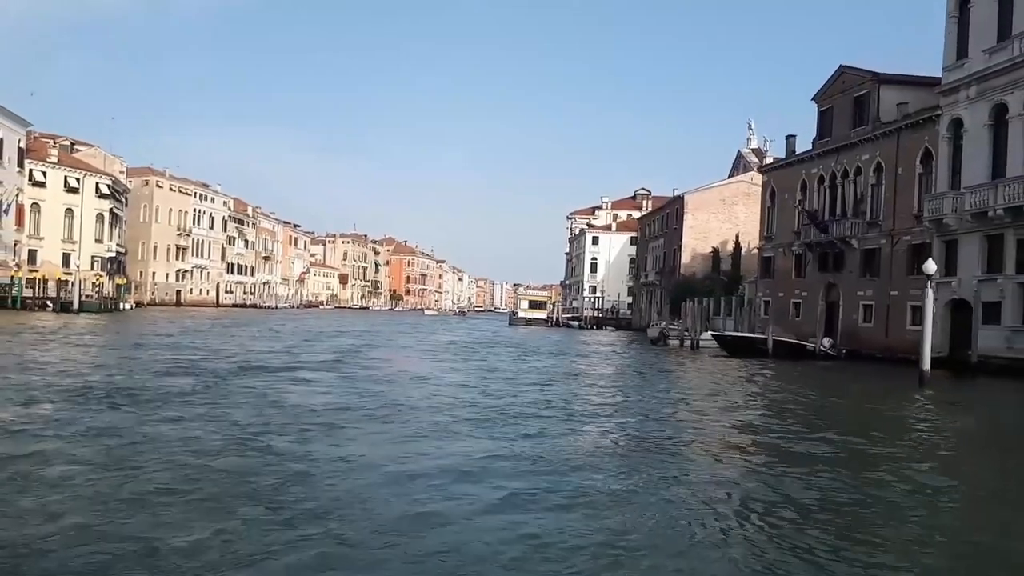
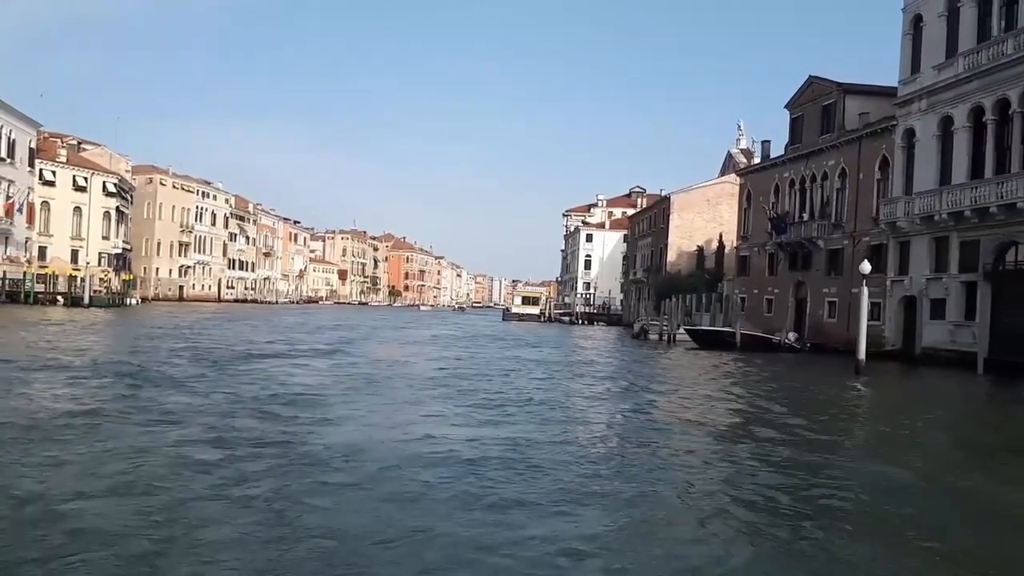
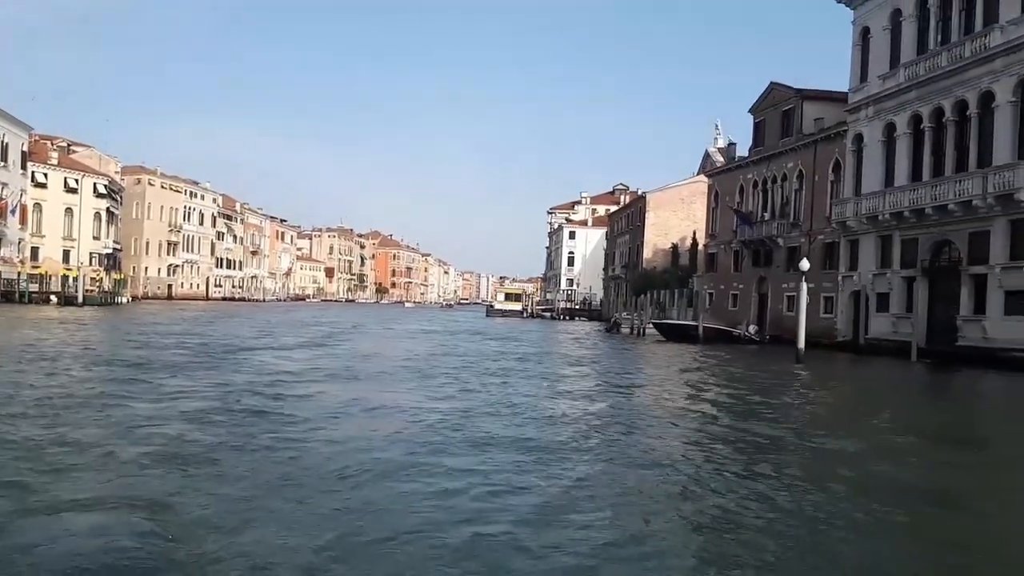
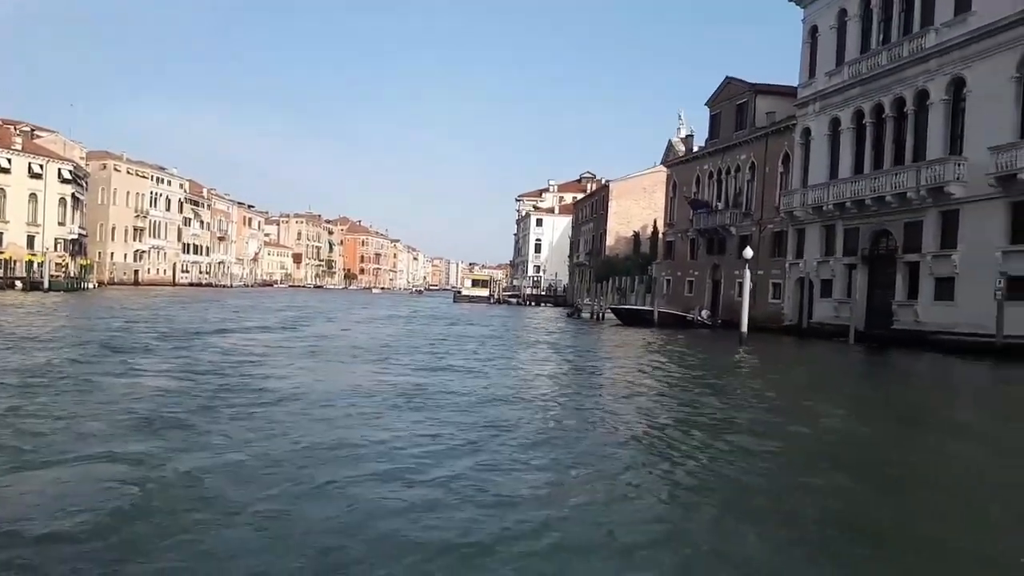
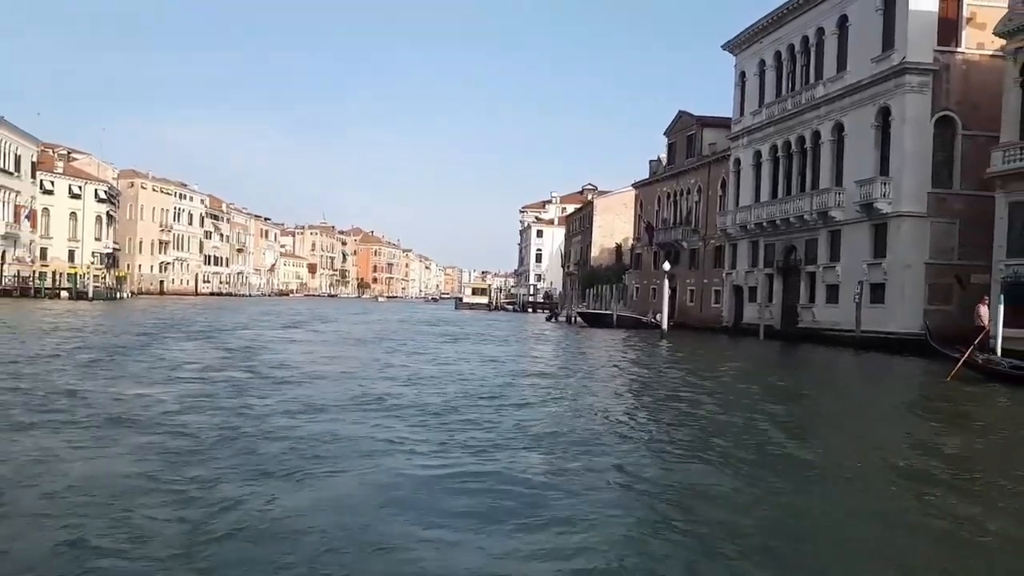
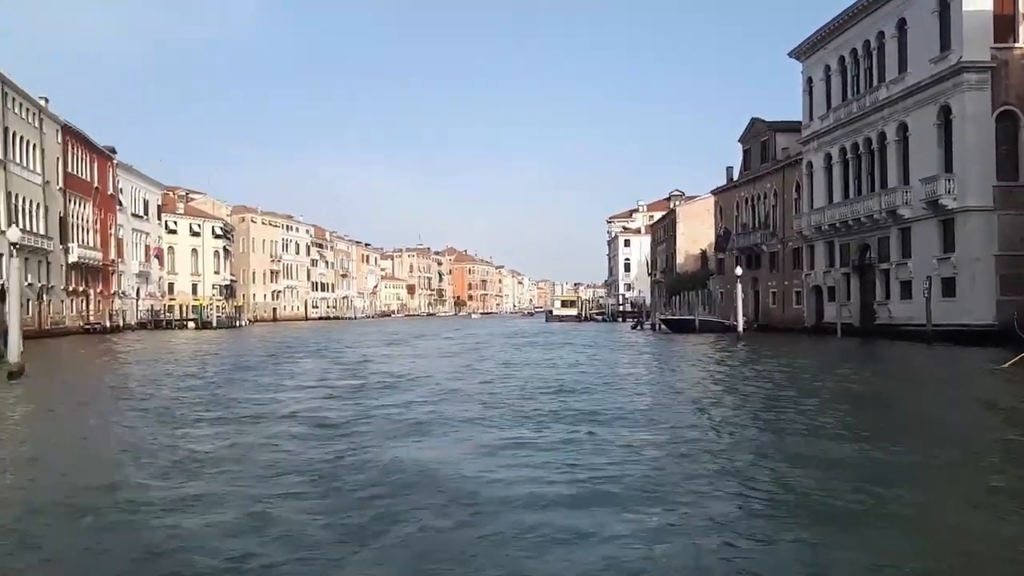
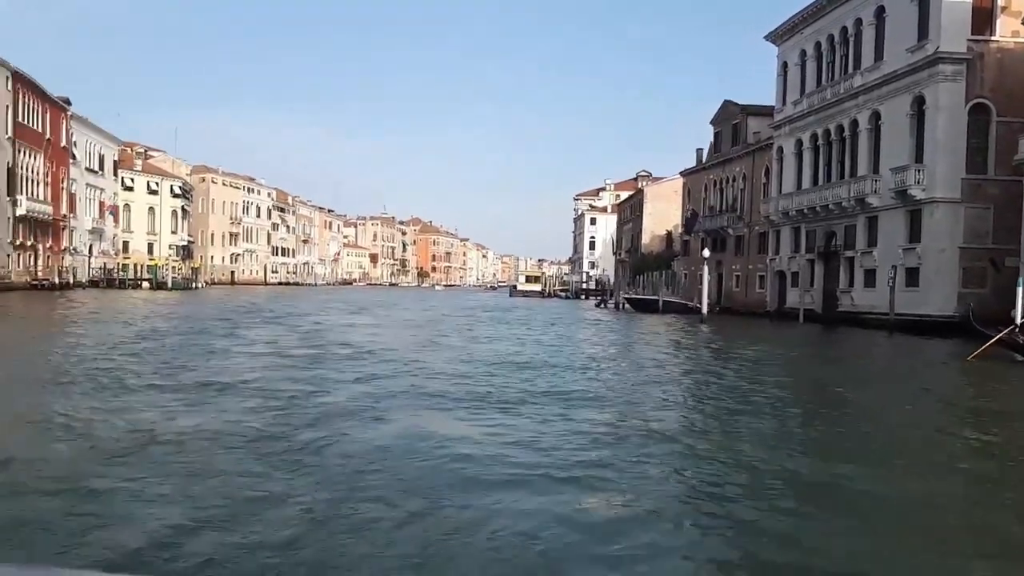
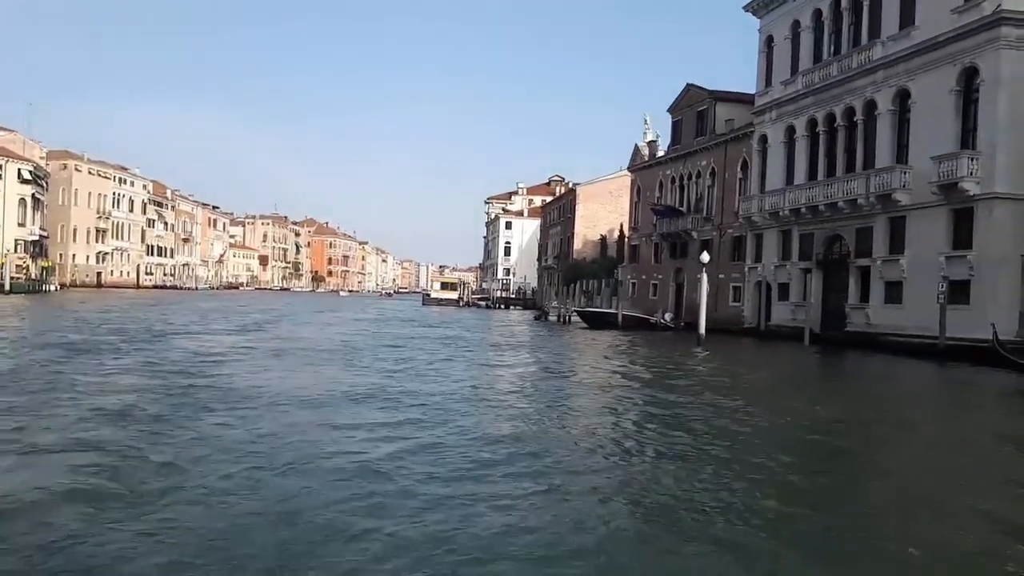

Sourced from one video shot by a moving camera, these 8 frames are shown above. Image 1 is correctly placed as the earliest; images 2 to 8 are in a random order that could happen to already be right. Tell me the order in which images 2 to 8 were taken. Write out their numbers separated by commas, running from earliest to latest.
2, 3, 4, 8, 5, 7, 6
